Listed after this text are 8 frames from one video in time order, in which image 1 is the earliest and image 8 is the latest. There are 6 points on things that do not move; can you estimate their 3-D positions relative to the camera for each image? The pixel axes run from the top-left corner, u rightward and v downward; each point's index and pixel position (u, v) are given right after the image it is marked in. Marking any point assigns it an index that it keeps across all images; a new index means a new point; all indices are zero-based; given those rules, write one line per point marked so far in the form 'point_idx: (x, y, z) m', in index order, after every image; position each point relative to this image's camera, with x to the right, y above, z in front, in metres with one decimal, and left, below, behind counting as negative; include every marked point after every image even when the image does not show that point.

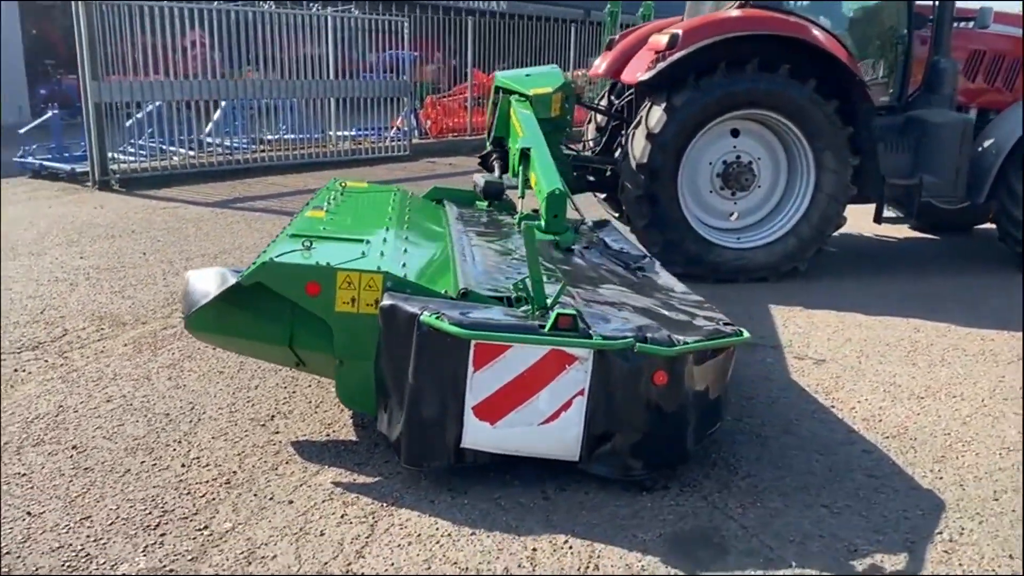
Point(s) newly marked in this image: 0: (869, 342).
0: (+1.6, -0.2, +4.0) m
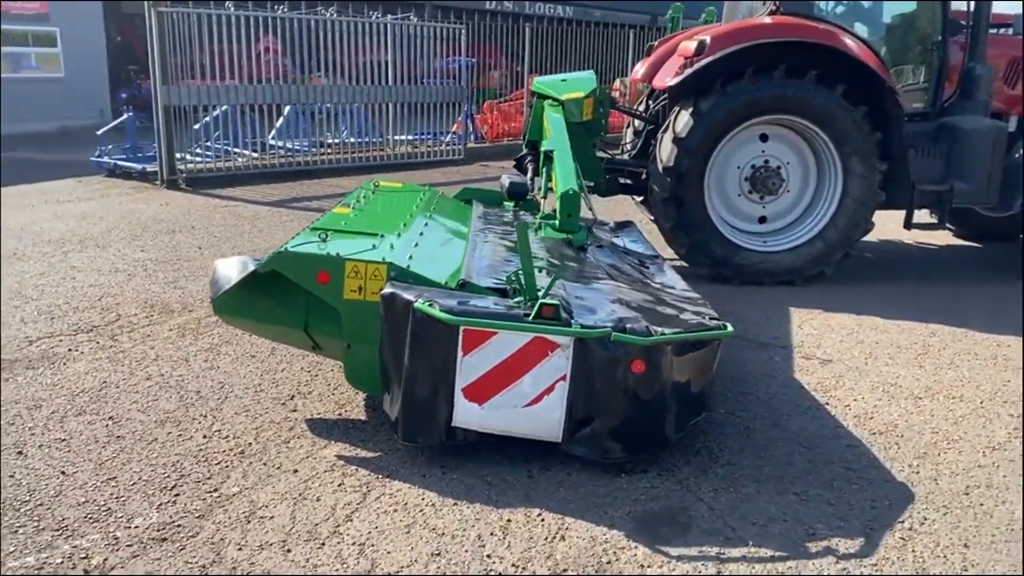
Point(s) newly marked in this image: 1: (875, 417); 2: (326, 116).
0: (+1.7, -0.3, +4.1) m
1: (+1.3, -0.5, +3.2) m
2: (-2.0, +1.9, +10.1) m
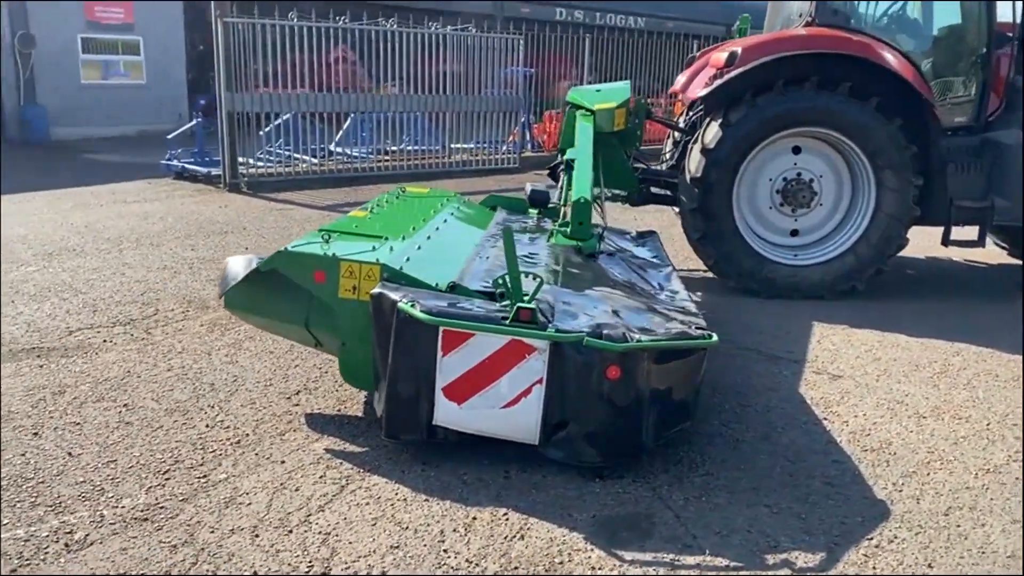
0: (+1.7, -0.3, +4.0) m
1: (+1.3, -0.5, +3.2) m
2: (-1.4, +1.9, +10.3) m
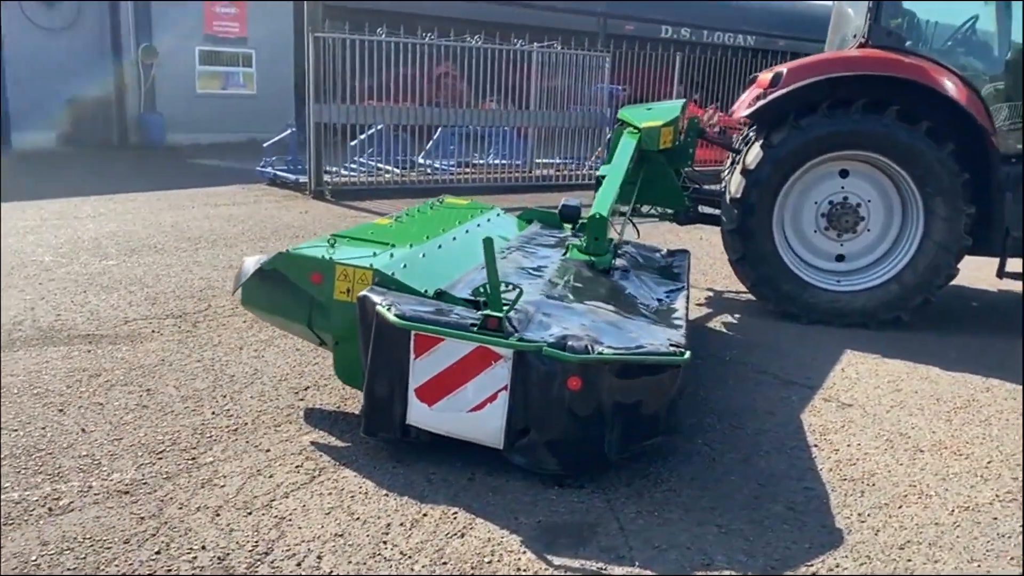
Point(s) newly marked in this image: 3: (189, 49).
0: (+1.7, -0.5, +3.9) m
1: (+1.2, -0.6, +3.1) m
2: (-0.5, +1.8, +10.6) m
3: (-5.3, +3.9, +14.7) m
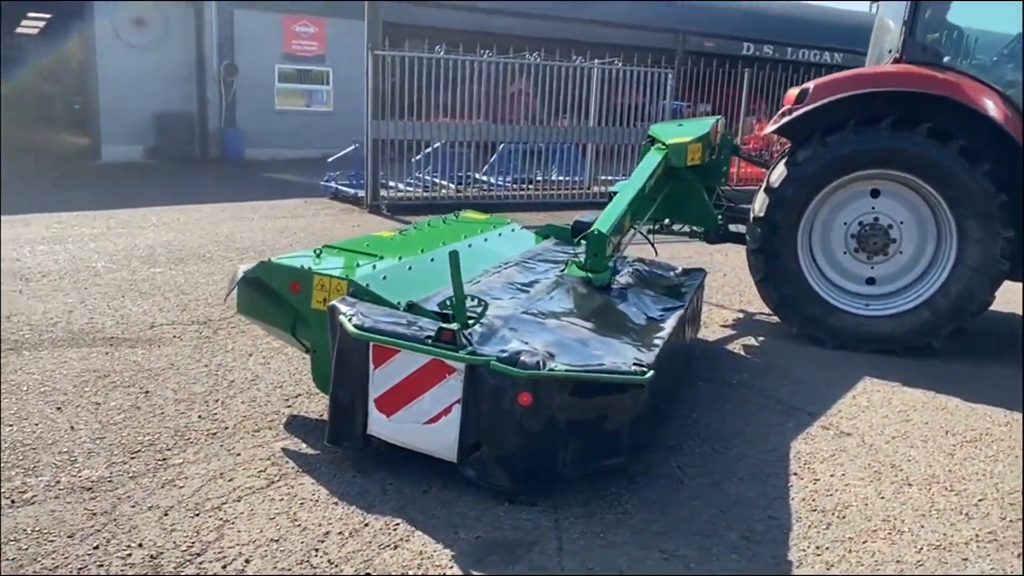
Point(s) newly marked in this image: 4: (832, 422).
0: (+1.7, -0.6, +3.7) m
1: (+1.1, -0.7, +3.0) m
2: (+0.2, +1.6, +10.6) m
3: (-4.1, +3.7, +15.2) m
4: (+1.3, -0.5, +3.7) m
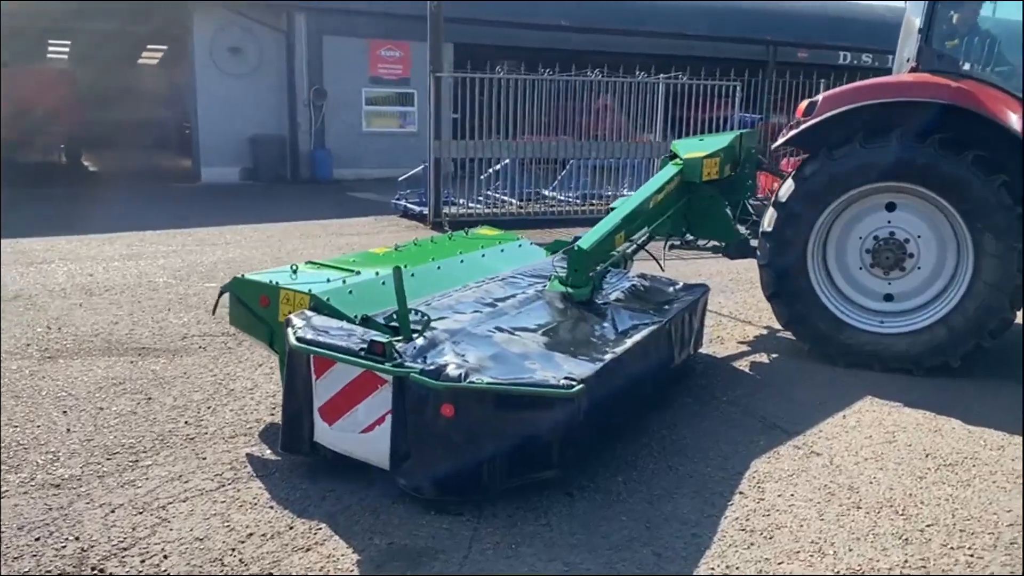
0: (+1.6, -0.6, +3.5) m
1: (+0.8, -0.7, +2.9) m
2: (+1.0, +1.4, +10.6) m
3: (-2.7, +3.5, +15.8) m
4: (+1.2, -0.6, +3.6) m
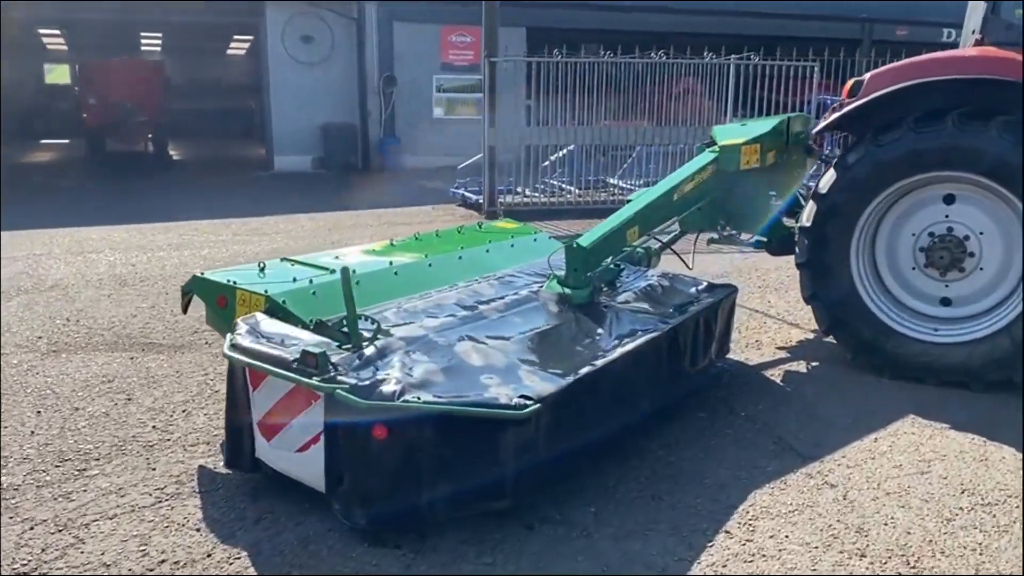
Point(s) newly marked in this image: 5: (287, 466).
0: (+1.5, -0.7, +3.0) m
1: (+0.7, -0.8, +2.5) m
2: (+1.7, +1.5, +10.1) m
3: (-1.5, +3.7, +15.6) m
4: (+1.1, -0.6, +3.2) m
5: (-0.7, -0.5, +2.8) m
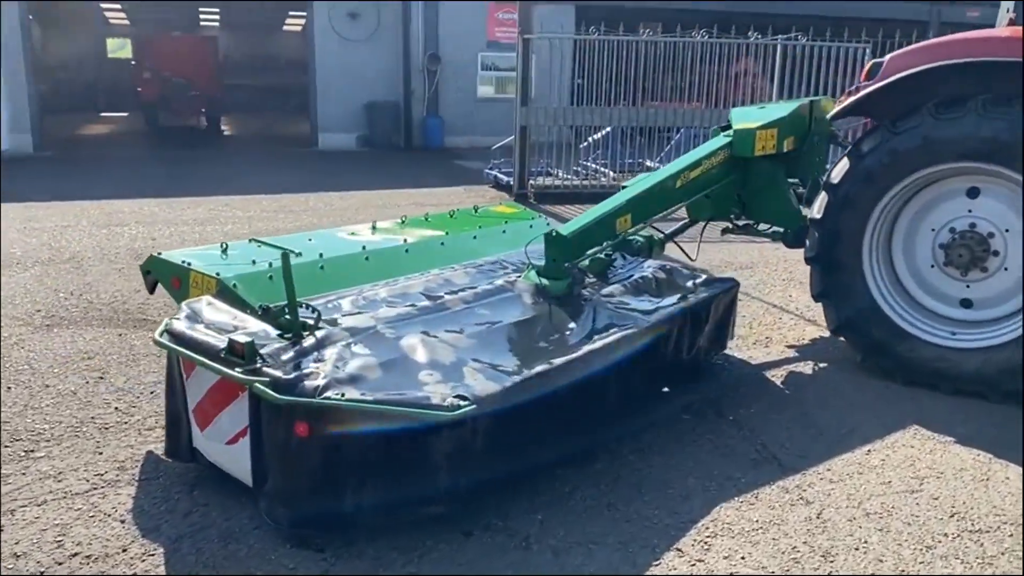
0: (+1.3, -0.7, +2.8) m
1: (+0.5, -0.8, +2.3) m
2: (+2.0, +1.6, +9.8) m
3: (-0.7, +4.0, +15.5) m
4: (+1.0, -0.6, +2.9) m
5: (-0.9, -0.5, +2.6) m
